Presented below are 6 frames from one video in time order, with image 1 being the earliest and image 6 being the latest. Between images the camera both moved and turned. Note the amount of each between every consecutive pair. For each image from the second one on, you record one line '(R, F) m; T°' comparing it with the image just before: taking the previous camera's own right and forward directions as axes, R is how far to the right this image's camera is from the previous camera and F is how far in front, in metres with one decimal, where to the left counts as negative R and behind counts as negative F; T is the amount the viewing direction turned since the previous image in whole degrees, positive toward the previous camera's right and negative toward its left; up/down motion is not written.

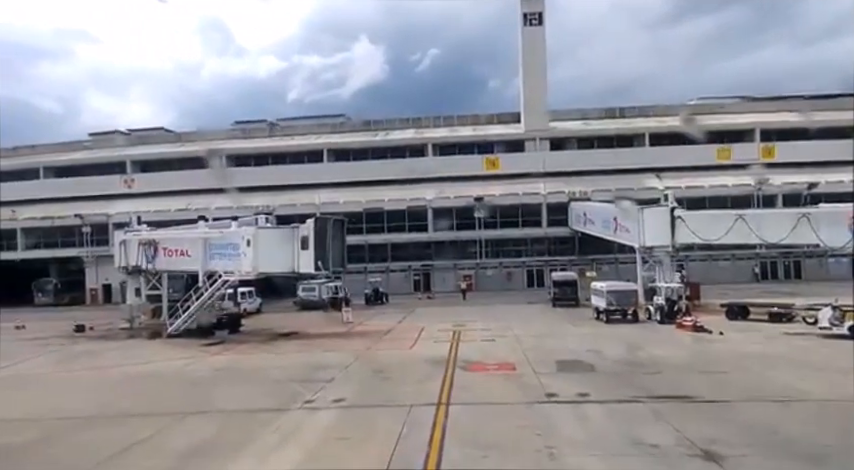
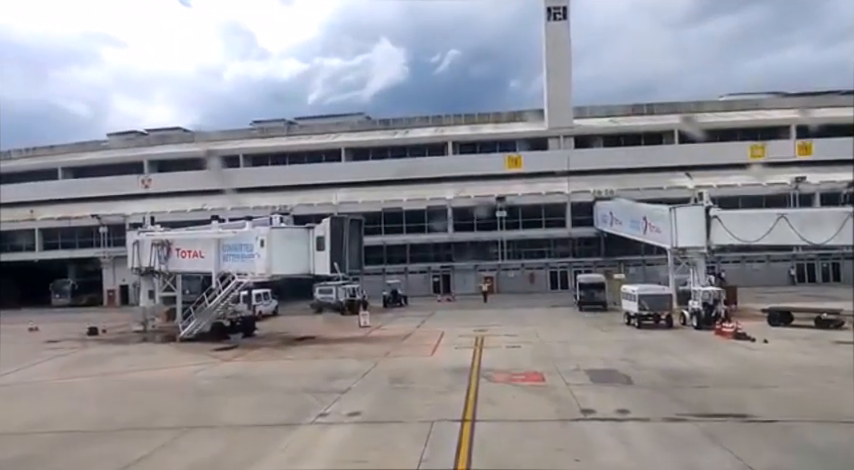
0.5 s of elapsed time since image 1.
(-0.1, +1.1) m; -2°
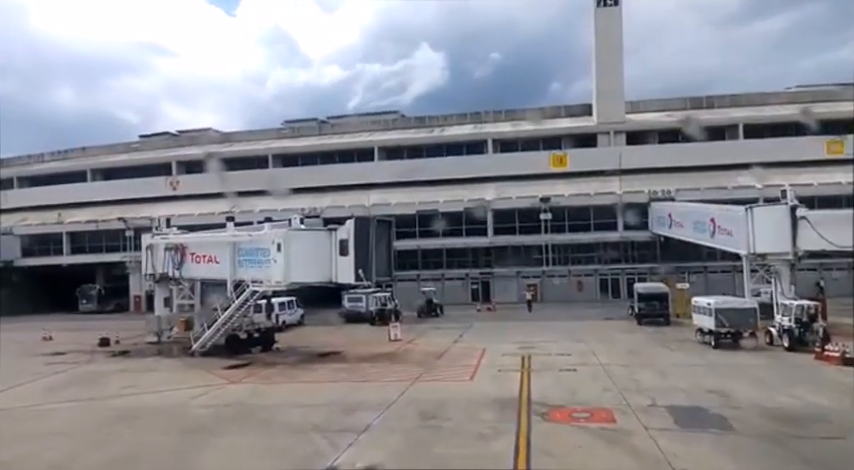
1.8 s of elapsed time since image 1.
(0.0, +2.7) m; -4°
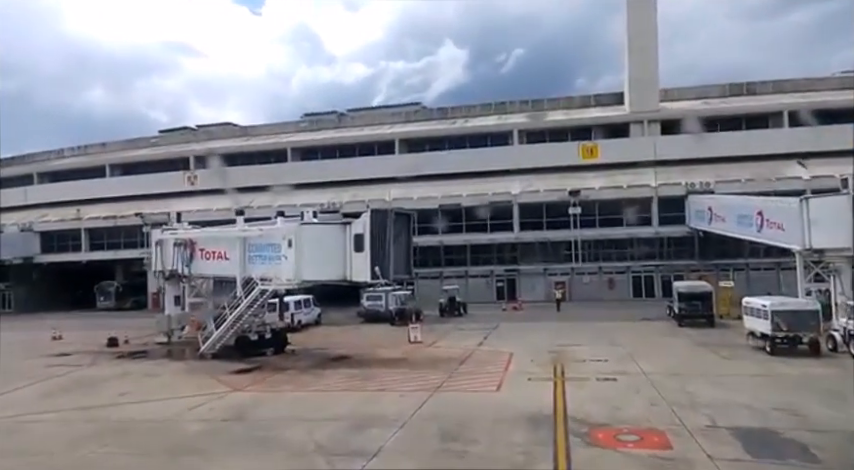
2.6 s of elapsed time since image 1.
(0.0, +1.5) m; -2°
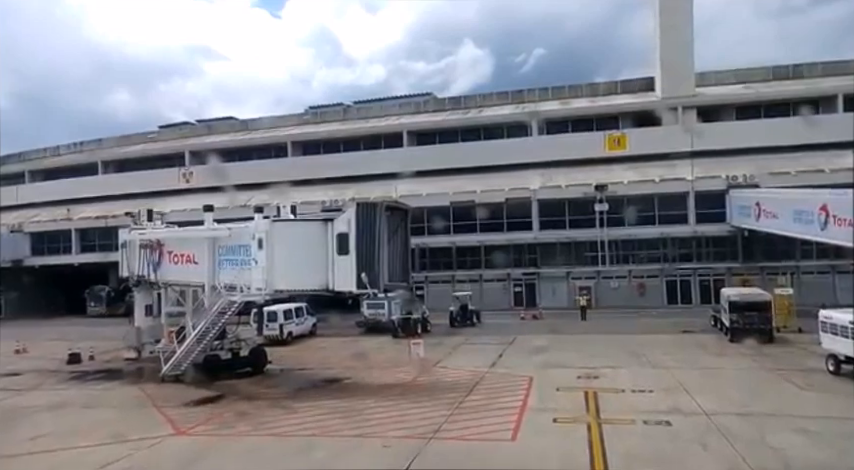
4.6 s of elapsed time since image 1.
(+0.5, +3.1) m; -2°
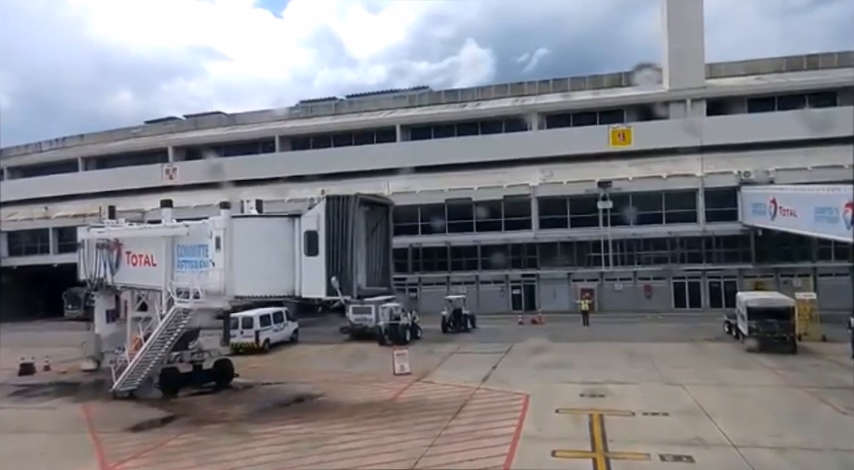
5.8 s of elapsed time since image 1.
(+0.4, +1.8) m; 0°
